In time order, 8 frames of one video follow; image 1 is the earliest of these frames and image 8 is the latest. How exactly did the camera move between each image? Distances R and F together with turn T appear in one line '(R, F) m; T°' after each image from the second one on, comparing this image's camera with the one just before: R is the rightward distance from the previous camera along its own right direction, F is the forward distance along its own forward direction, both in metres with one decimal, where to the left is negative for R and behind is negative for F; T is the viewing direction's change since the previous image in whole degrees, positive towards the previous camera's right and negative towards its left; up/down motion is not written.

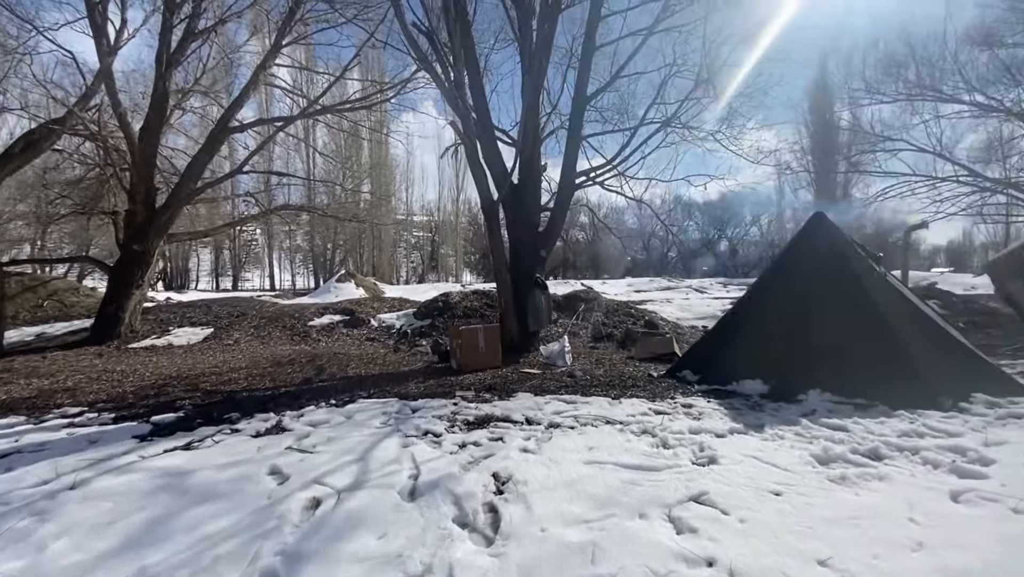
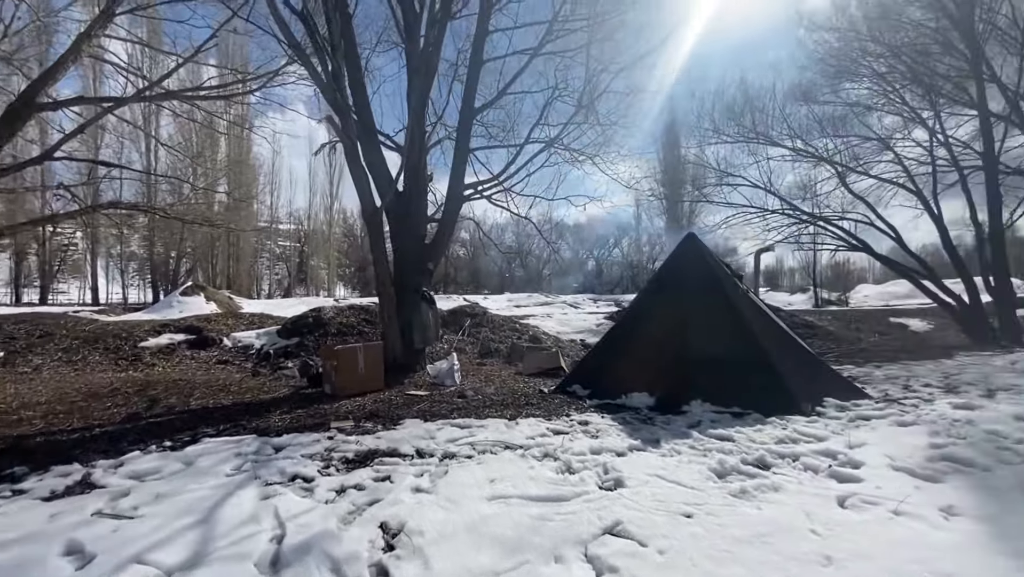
(-0.1, +0.3) m; +14°
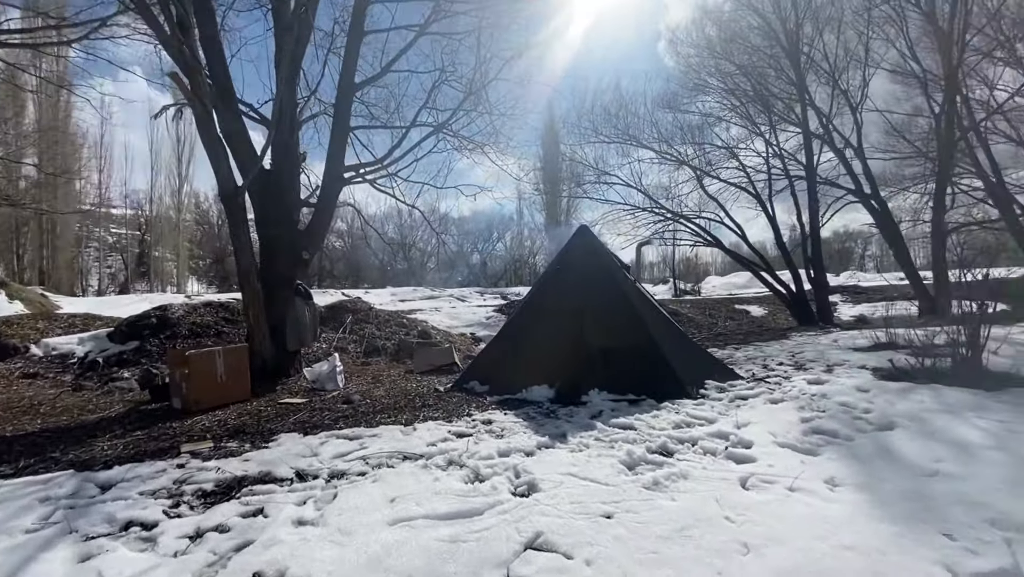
(-0.1, +0.3) m; +14°
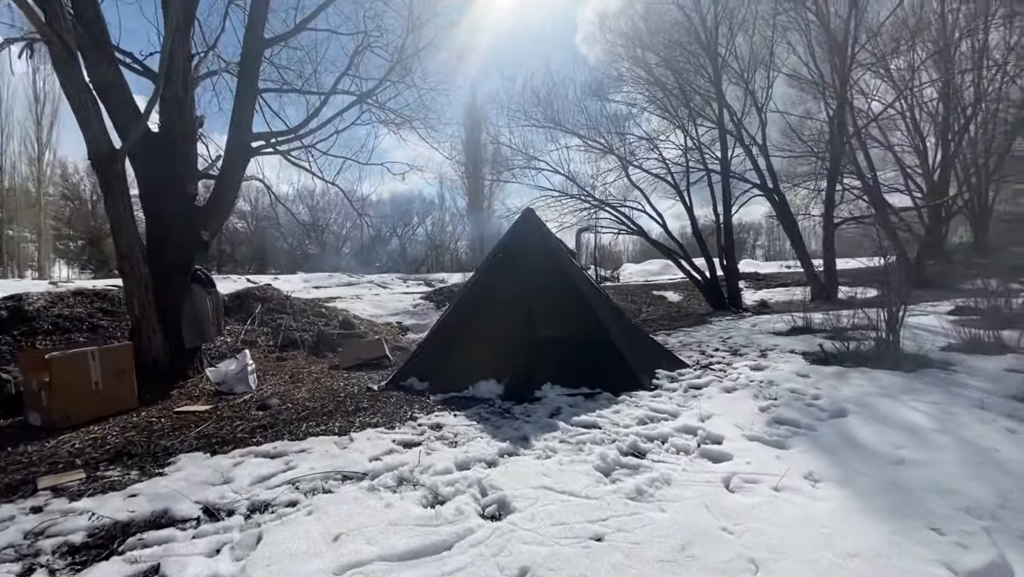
(-0.2, +0.4) m; +10°
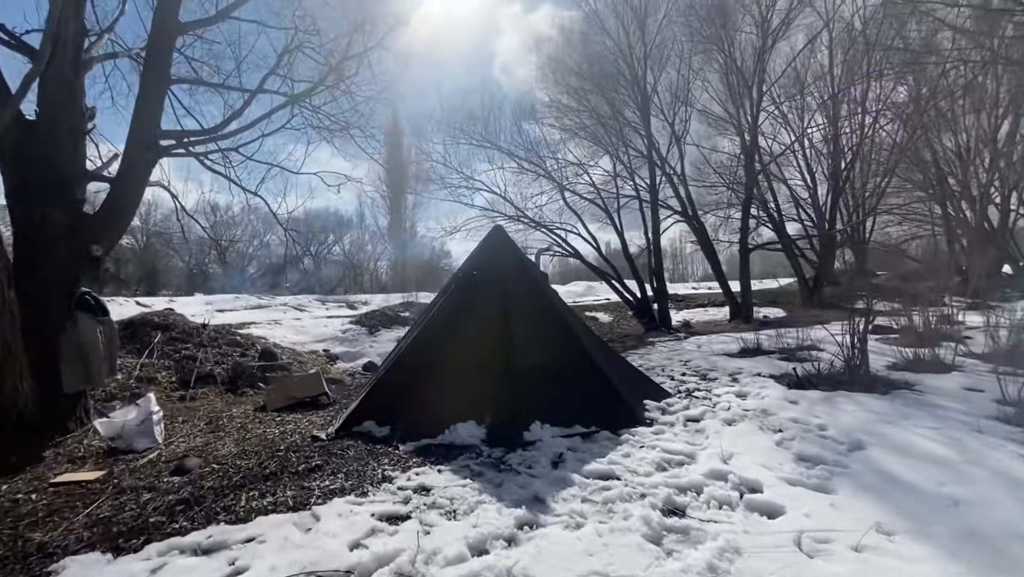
(-0.4, +0.5) m; +10°
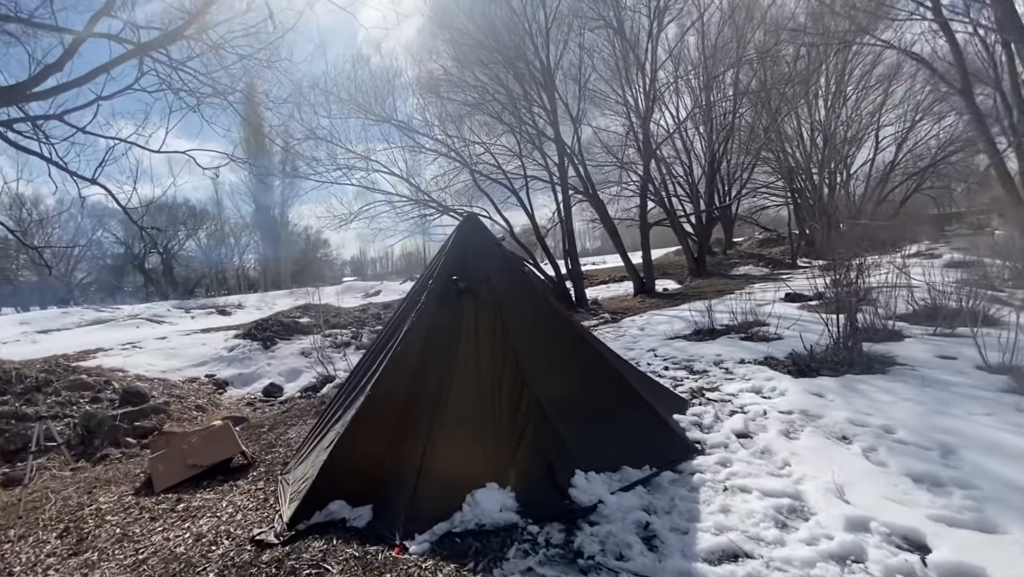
(-0.7, +1.0) m; +14°
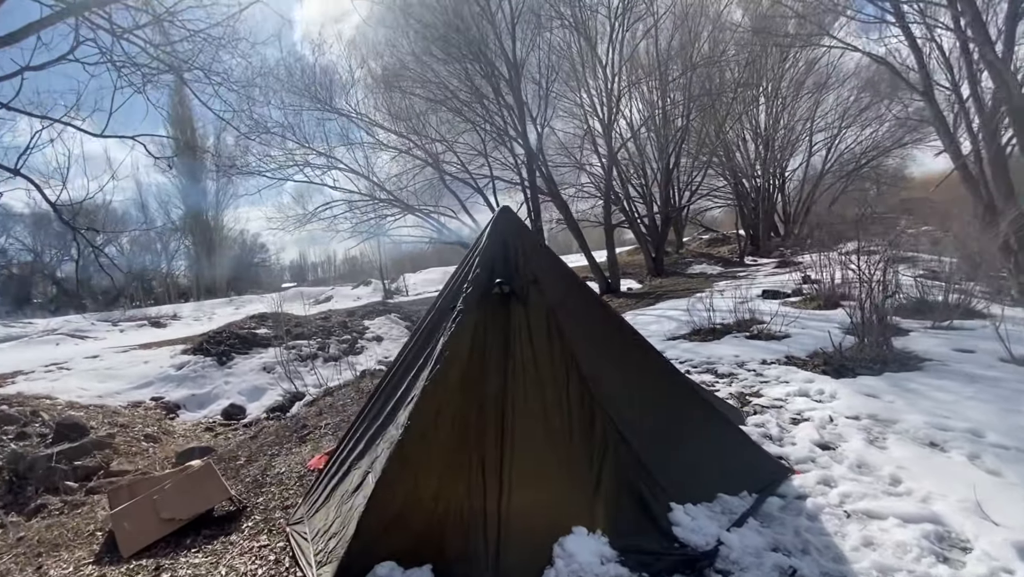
(-0.6, +0.5) m; +6°
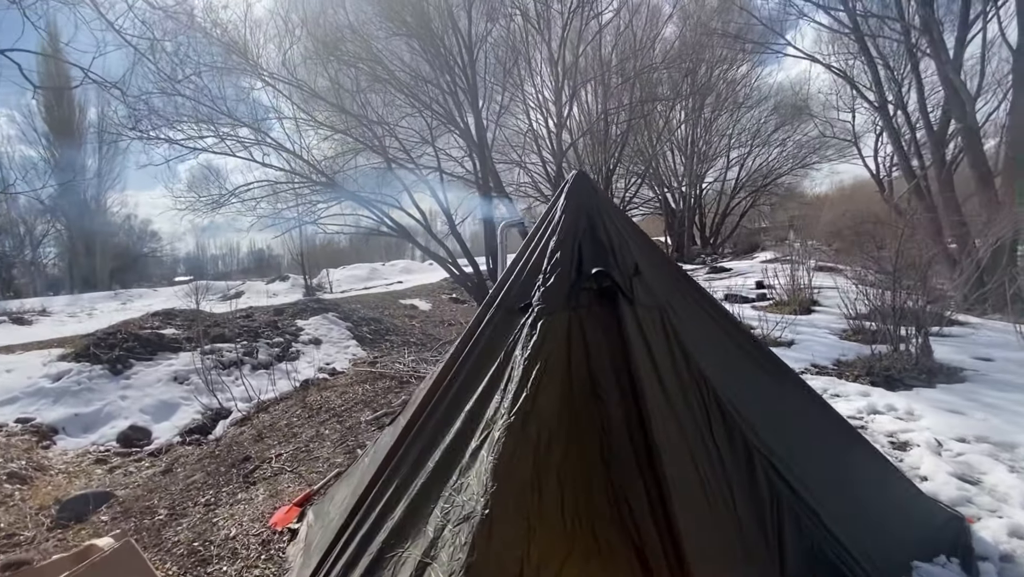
(-0.7, +0.9) m; +10°
